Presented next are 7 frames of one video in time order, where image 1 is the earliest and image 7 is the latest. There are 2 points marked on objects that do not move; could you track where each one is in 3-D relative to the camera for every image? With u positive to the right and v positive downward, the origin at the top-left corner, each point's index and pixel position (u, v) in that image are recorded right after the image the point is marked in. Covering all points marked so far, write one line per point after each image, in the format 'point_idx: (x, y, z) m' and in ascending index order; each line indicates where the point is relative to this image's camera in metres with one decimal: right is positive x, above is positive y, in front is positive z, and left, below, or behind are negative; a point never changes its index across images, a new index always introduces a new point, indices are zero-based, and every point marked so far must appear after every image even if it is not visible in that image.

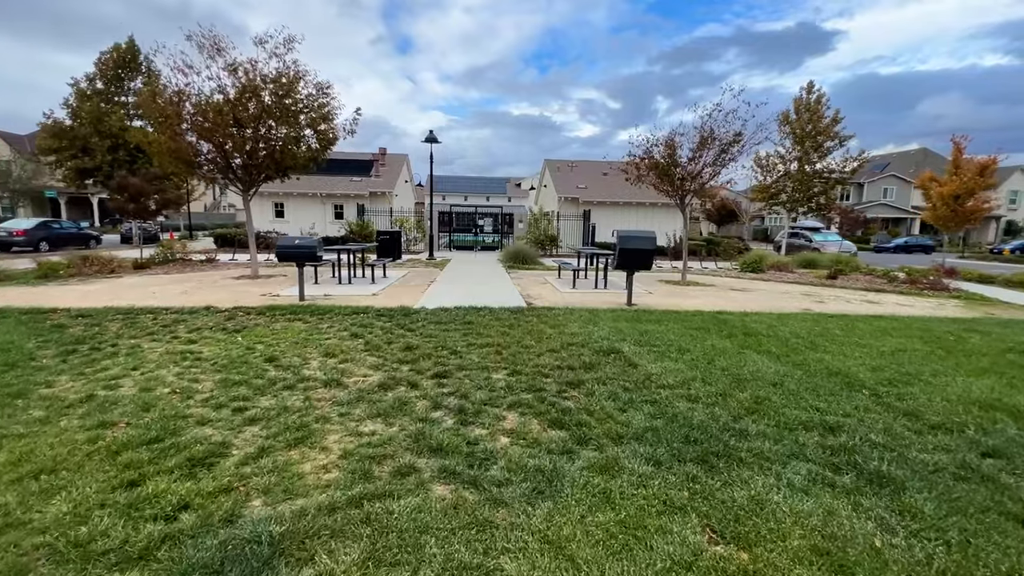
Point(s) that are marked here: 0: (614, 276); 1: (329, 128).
0: (+2.8, +0.3, +13.0) m
1: (-5.0, +4.4, +12.8) m
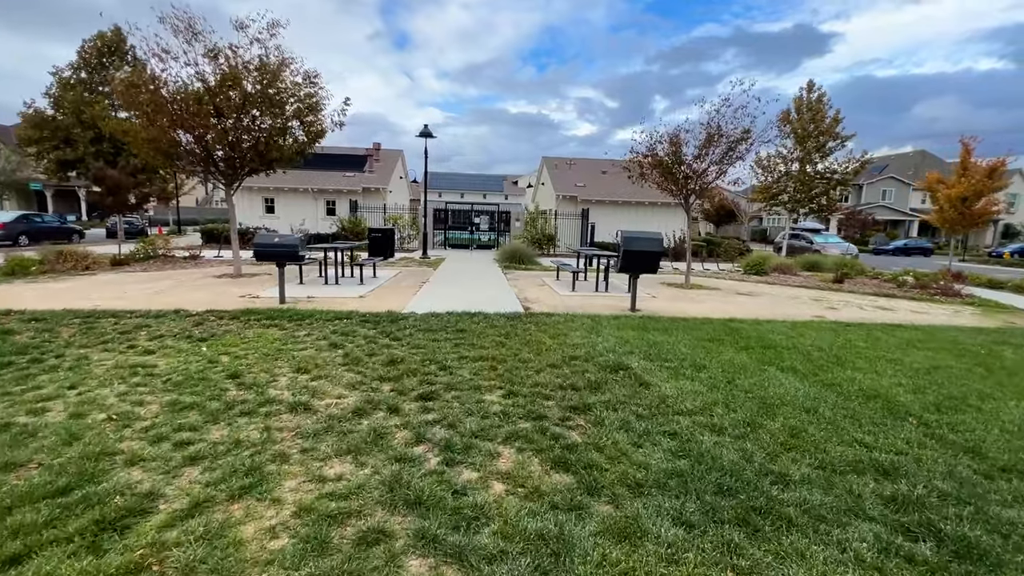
0: (+2.7, +0.2, +12.4) m
1: (-5.1, +4.4, +12.2) m
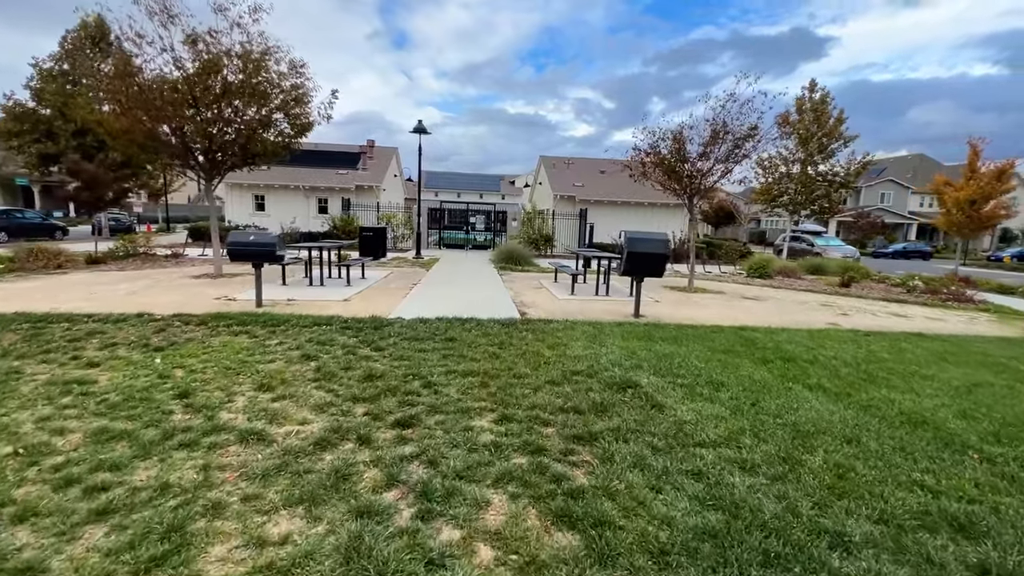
0: (+2.6, +0.2, +11.9) m
1: (-5.1, +4.3, +11.6) m
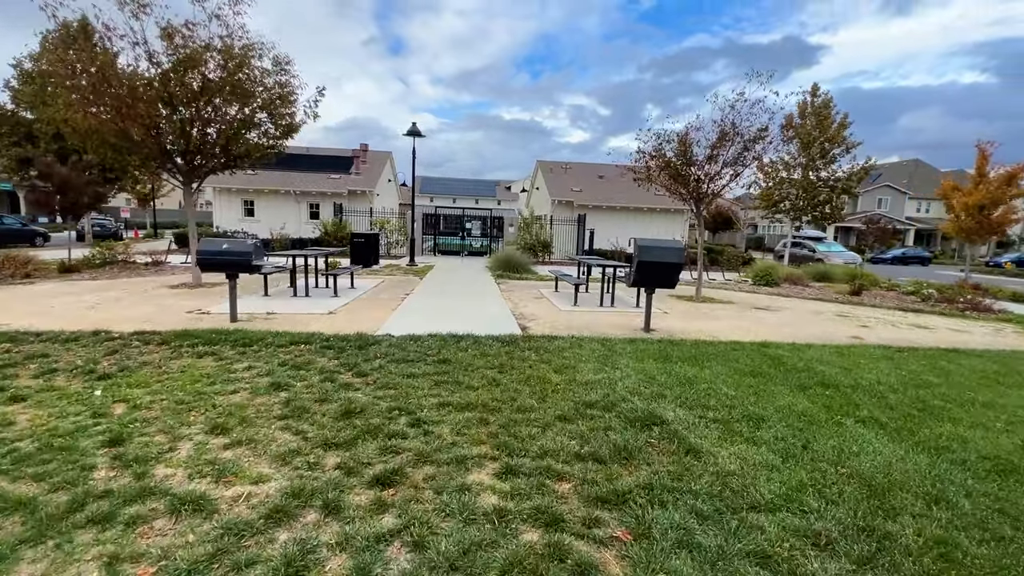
0: (+2.6, -0.1, +11.2) m
1: (-5.2, +4.1, +10.9) m
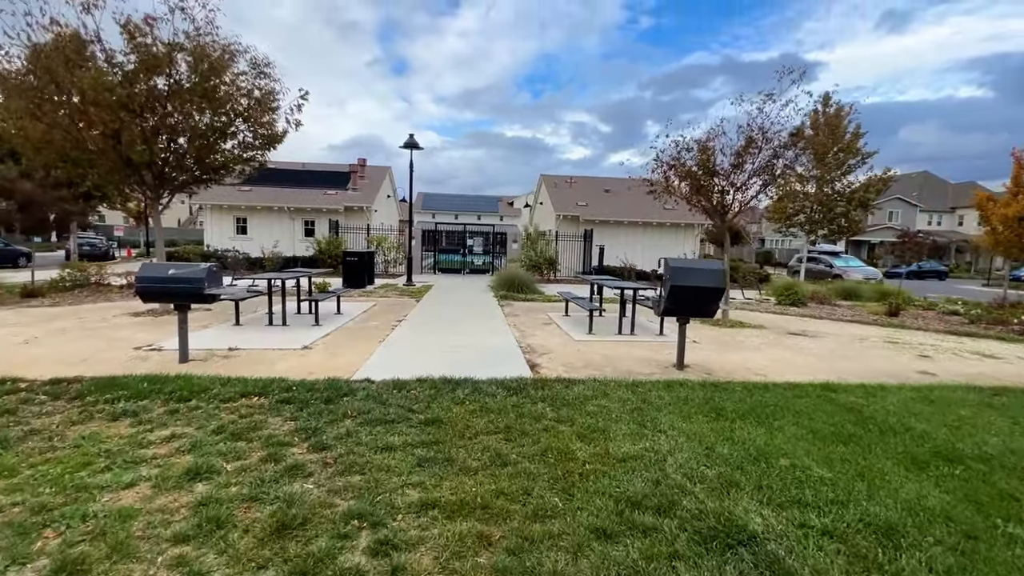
0: (+2.7, -0.6, +10.0) m
1: (-5.1, +3.6, +9.9) m
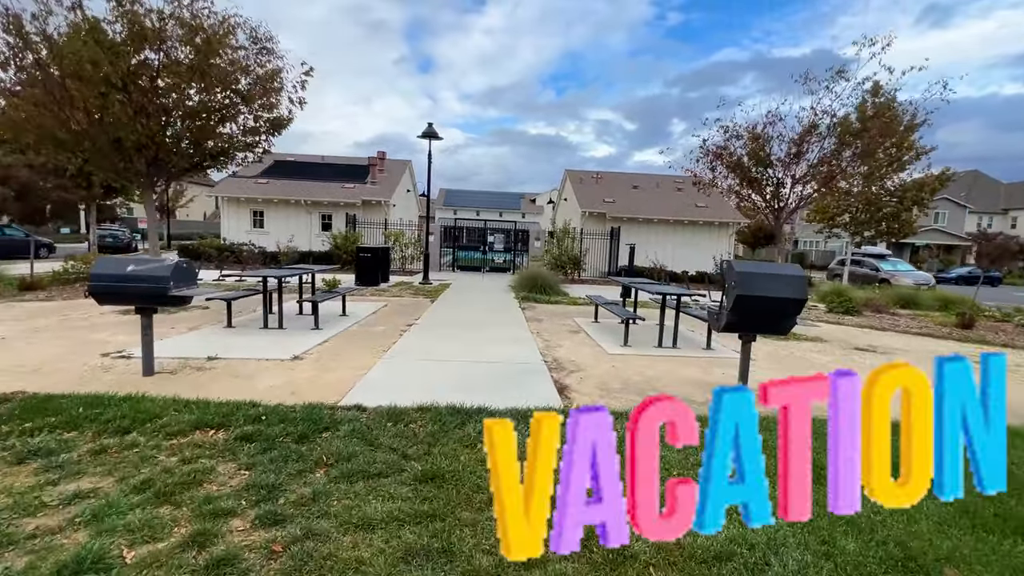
0: (+3.1, -0.7, +8.8) m
1: (-4.6, +3.6, +9.0) m
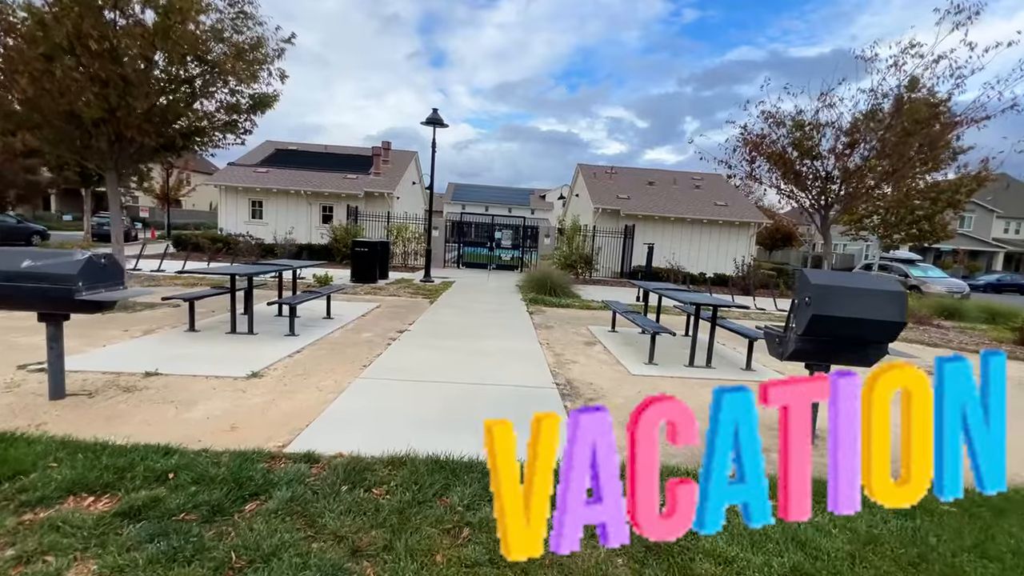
0: (+3.2, -0.8, +7.7) m
1: (-4.4, +3.6, +7.9) m
